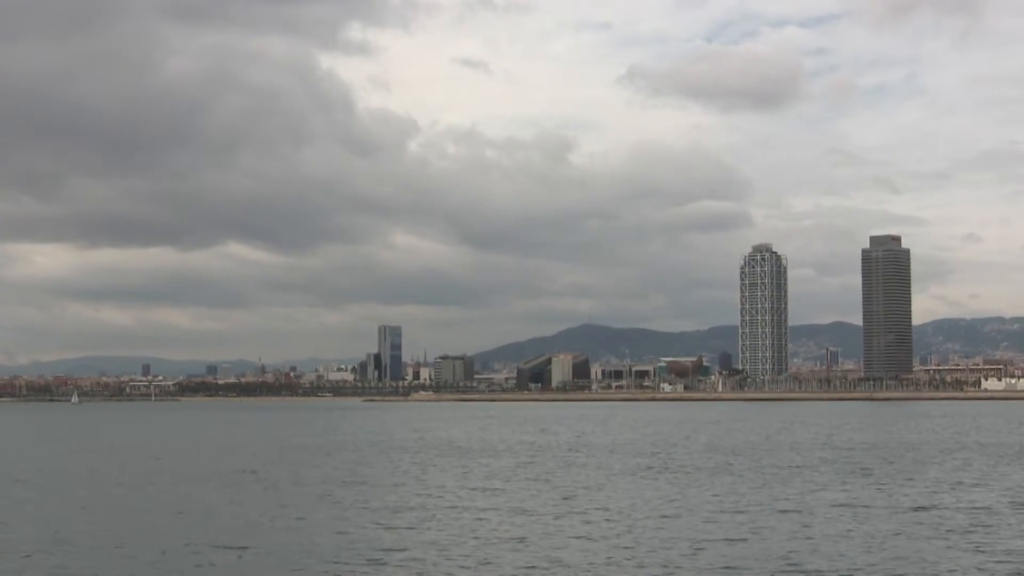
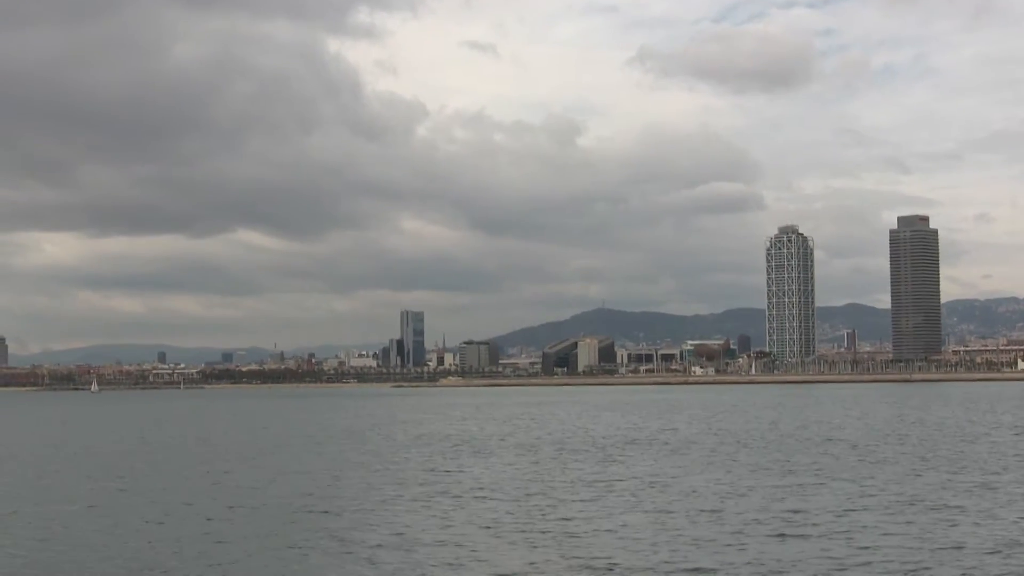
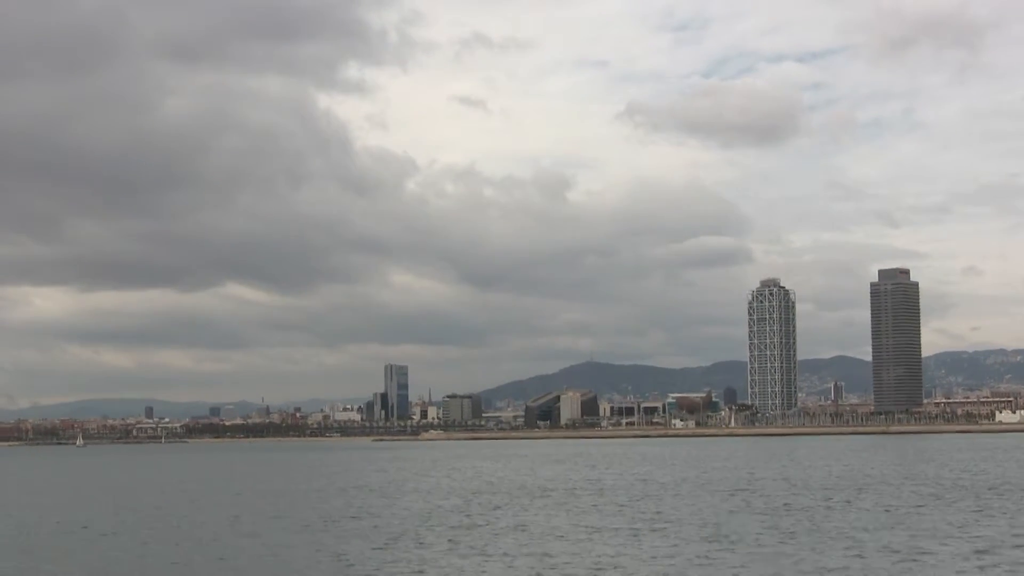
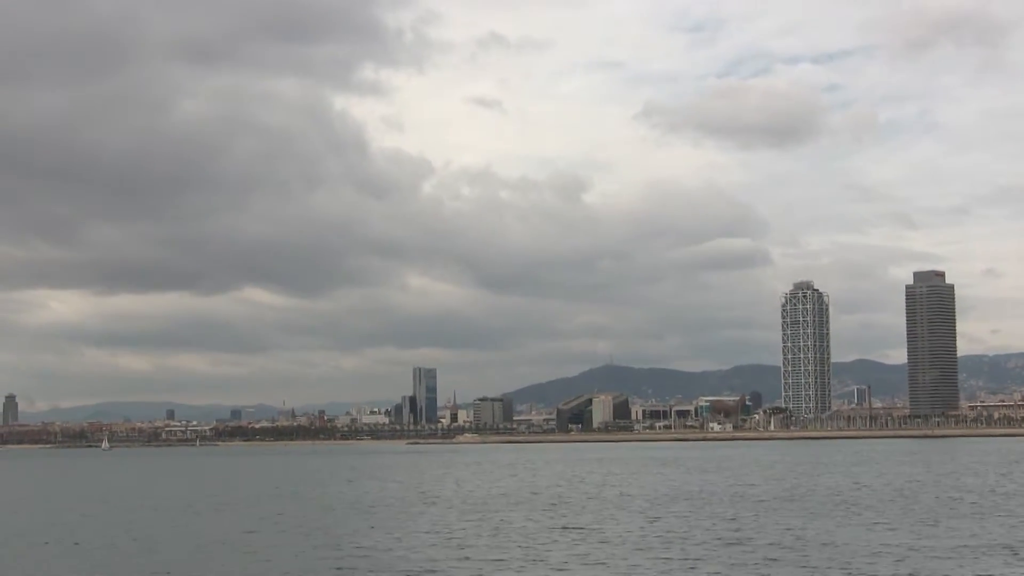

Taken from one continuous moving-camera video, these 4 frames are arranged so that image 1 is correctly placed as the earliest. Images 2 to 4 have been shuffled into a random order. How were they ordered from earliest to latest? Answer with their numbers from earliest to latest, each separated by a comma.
3, 2, 4
